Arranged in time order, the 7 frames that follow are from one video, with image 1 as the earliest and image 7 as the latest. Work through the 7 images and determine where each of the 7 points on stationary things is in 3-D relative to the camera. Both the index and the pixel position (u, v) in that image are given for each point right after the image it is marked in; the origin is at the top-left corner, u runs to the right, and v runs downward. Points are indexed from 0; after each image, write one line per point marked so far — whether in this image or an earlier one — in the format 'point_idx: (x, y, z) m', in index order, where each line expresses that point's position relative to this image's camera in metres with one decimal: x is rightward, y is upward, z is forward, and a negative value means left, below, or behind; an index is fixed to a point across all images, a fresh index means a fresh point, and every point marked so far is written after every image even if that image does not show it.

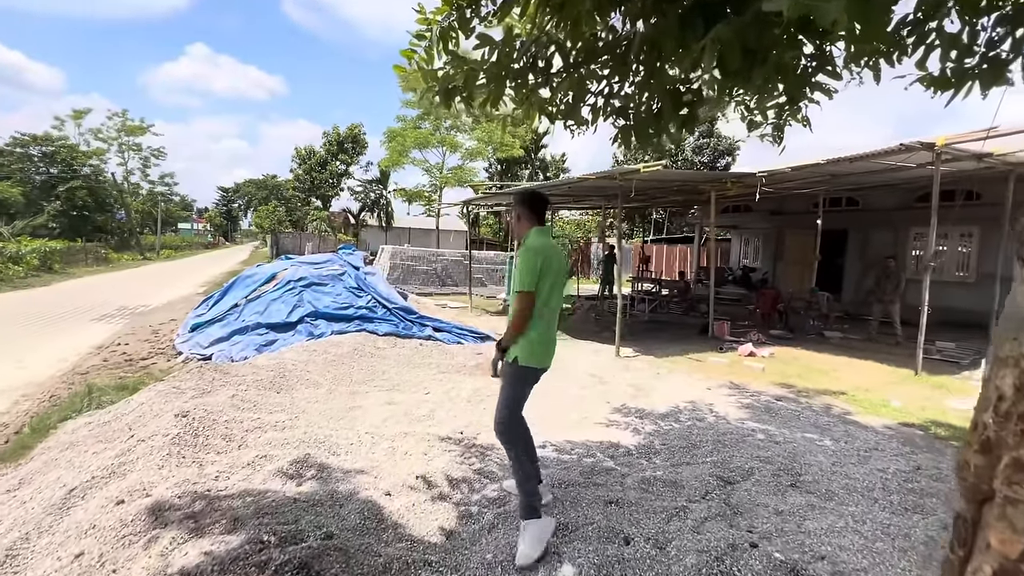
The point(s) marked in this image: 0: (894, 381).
0: (+5.3, -1.3, +6.6) m
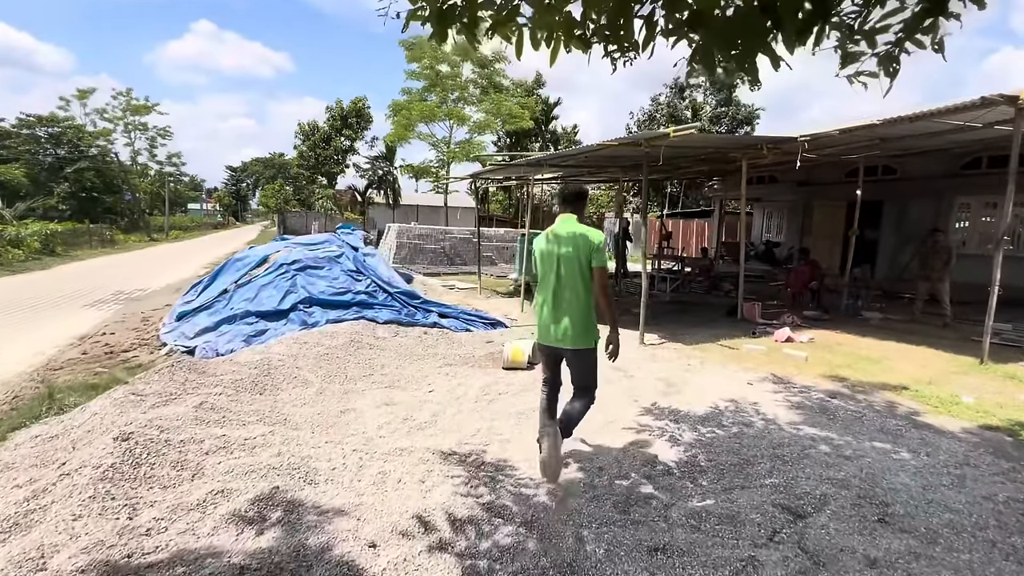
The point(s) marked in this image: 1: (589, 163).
0: (+5.4, -1.0, +5.8) m
1: (+1.4, +2.3, +8.7) m
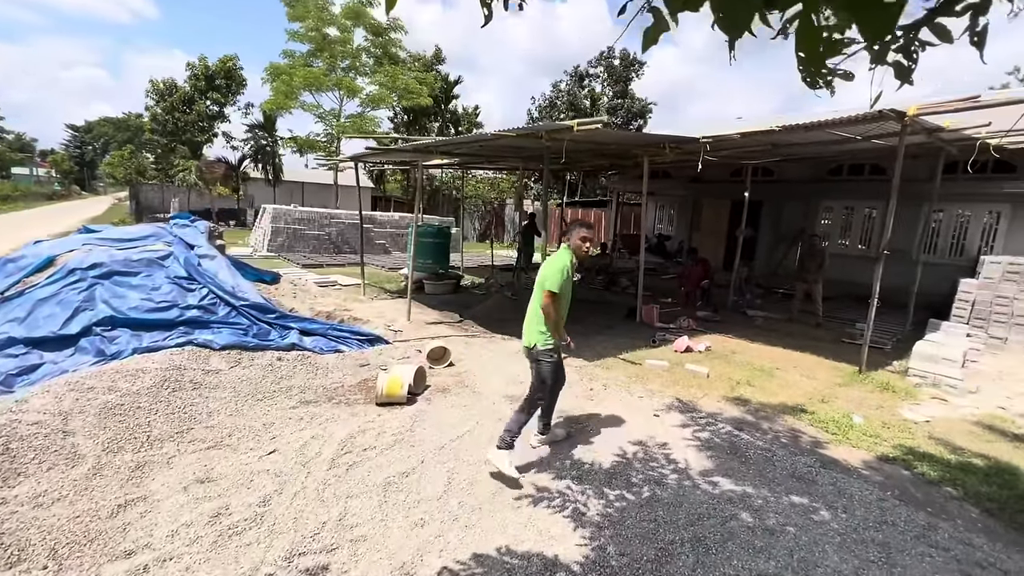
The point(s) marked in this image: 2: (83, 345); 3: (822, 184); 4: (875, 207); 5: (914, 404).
0: (+4.1, -1.2, +5.9) m
1: (-0.5, +2.2, +7.8) m
2: (-4.1, -0.5, +4.6) m
3: (+8.4, +2.8, +13.0) m
4: (+9.3, +2.1, +12.3) m
5: (+4.6, -1.3, +5.5) m
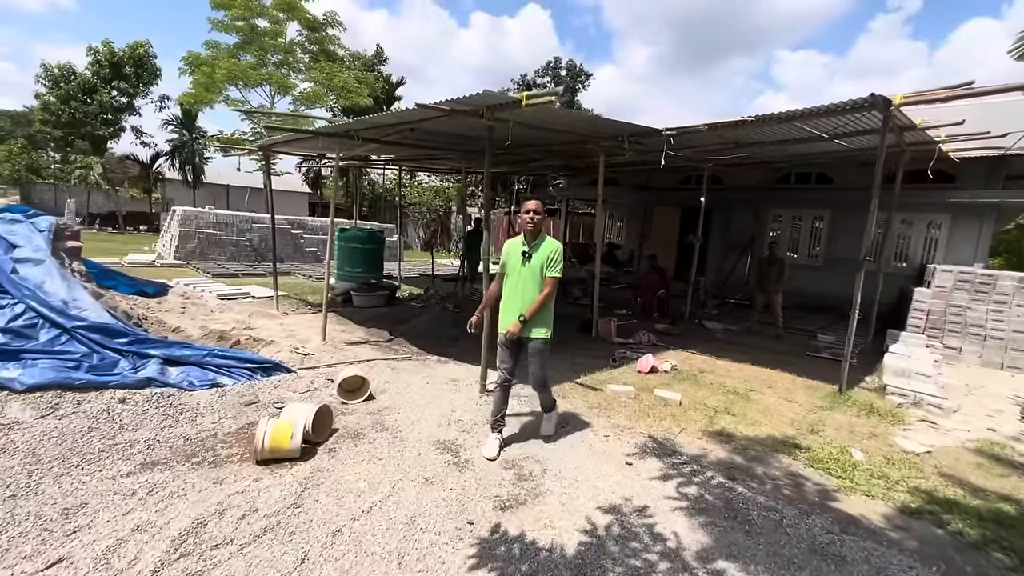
0: (+3.4, -1.3, +5.2) m
1: (-1.3, +2.1, +6.6) m
2: (-4.6, -0.7, +3.0) m
3: (+6.9, +2.6, +12.8) m
4: (+7.9, +1.8, +12.2) m
5: (+4.0, -1.4, +4.8) m
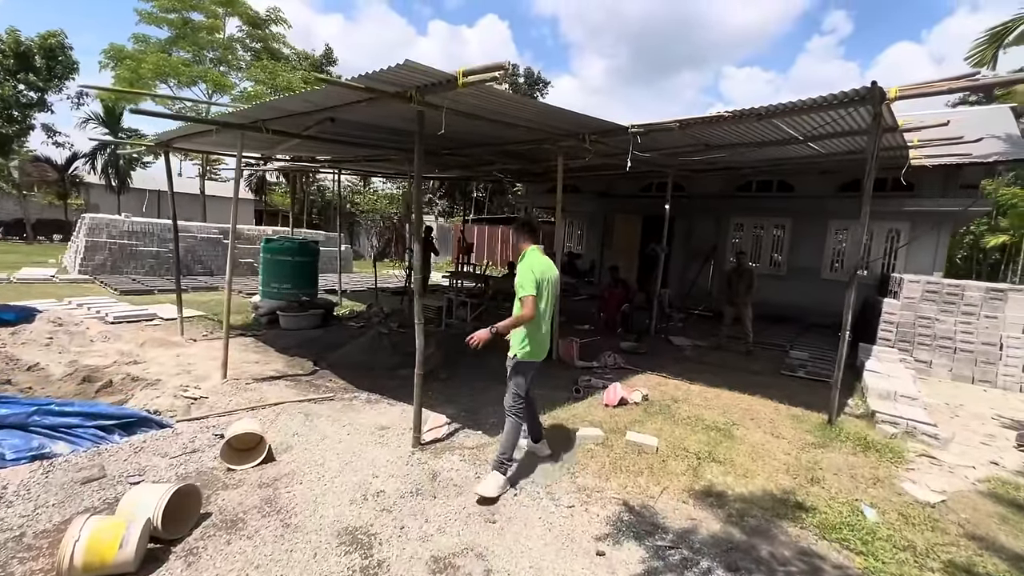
0: (+2.9, -1.5, +4.6) m
1: (-2.0, +1.8, +5.6) m
2: (-4.9, -0.9, +1.7) m
3: (+5.8, +2.3, +12.5) m
4: (+6.8, +1.6, +11.9) m
5: (+3.5, -1.6, +4.2) m
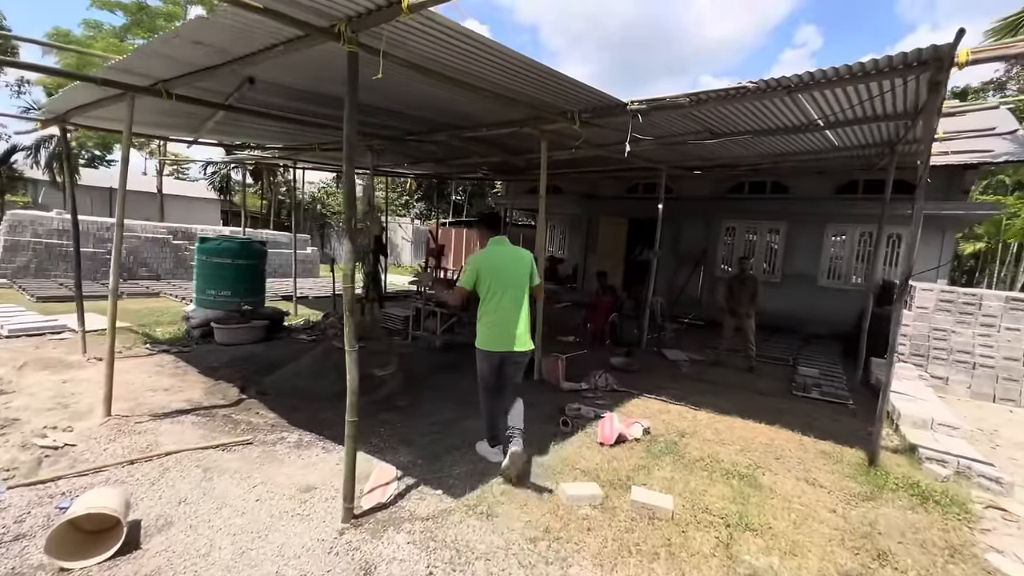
0: (+2.7, -1.6, +3.7) m
1: (-2.2, +1.7, +4.6) m
2: (-5.0, -0.9, +0.5) m
3: (+5.2, +2.1, +11.7) m
4: (+6.3, +1.4, +11.2) m
5: (+3.3, -1.7, +3.3) m
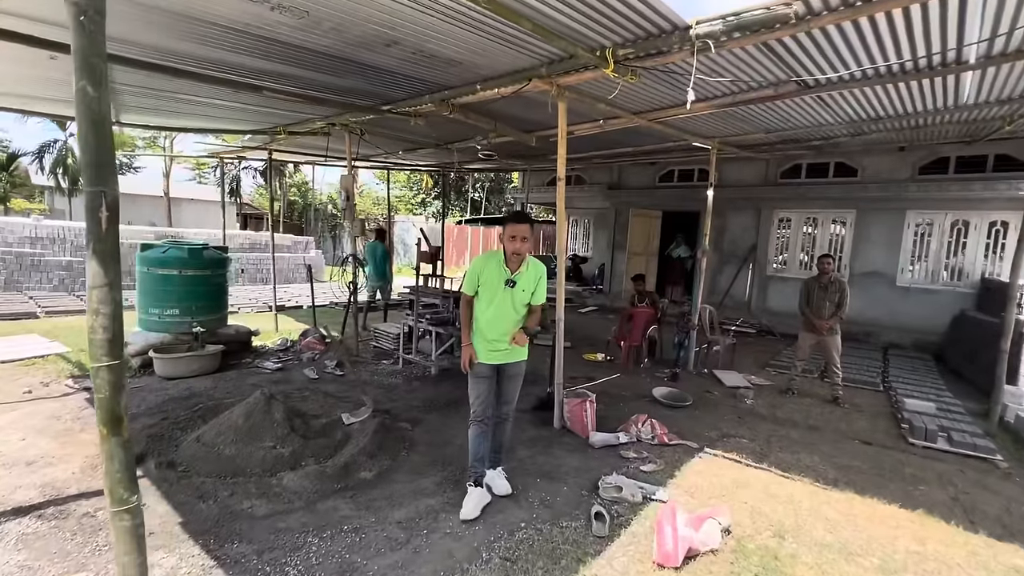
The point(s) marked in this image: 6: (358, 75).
0: (+2.7, -1.7, +2.0) m
1: (-2.2, +1.5, +3.1) m
2: (-5.2, -1.2, -0.8) m
3: (+5.6, +2.1, +9.9) m
4: (+6.6, +1.4, +9.3) m
5: (+3.3, -1.8, +1.7) m
6: (-1.3, +1.8, +3.9) m
